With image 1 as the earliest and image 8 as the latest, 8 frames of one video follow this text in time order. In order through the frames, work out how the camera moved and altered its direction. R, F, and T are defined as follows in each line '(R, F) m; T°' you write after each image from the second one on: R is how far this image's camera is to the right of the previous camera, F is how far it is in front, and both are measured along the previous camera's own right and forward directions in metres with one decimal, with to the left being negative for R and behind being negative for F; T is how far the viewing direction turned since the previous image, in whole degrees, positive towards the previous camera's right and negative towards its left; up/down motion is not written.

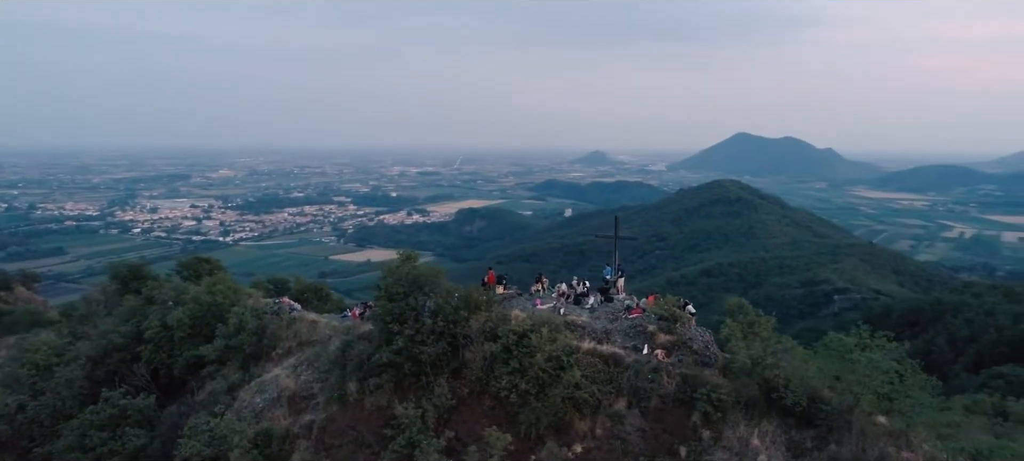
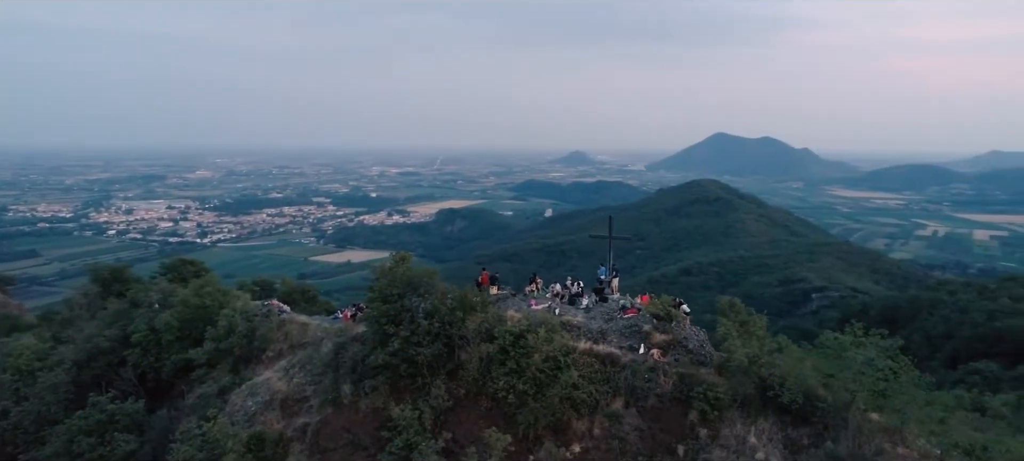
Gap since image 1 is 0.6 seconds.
(-0.2, 0.0) m; +1°
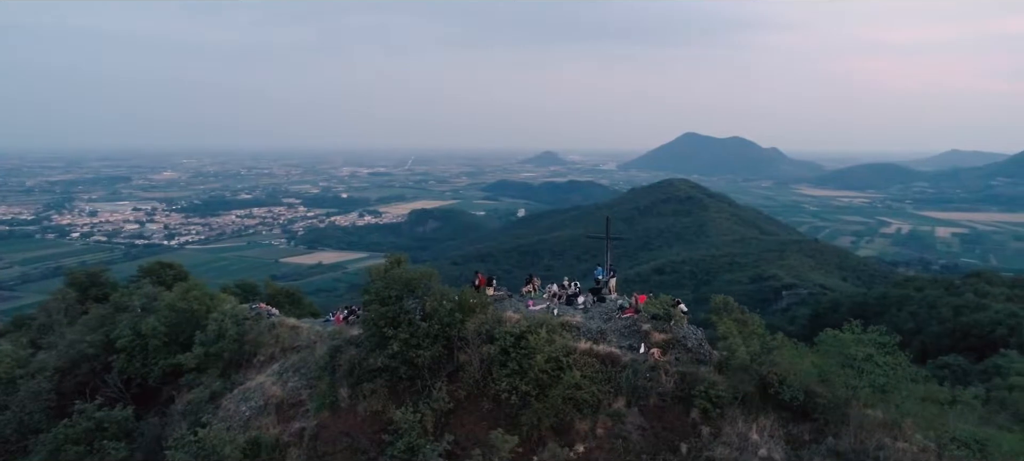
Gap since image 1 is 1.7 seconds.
(-0.3, 0.0) m; +2°
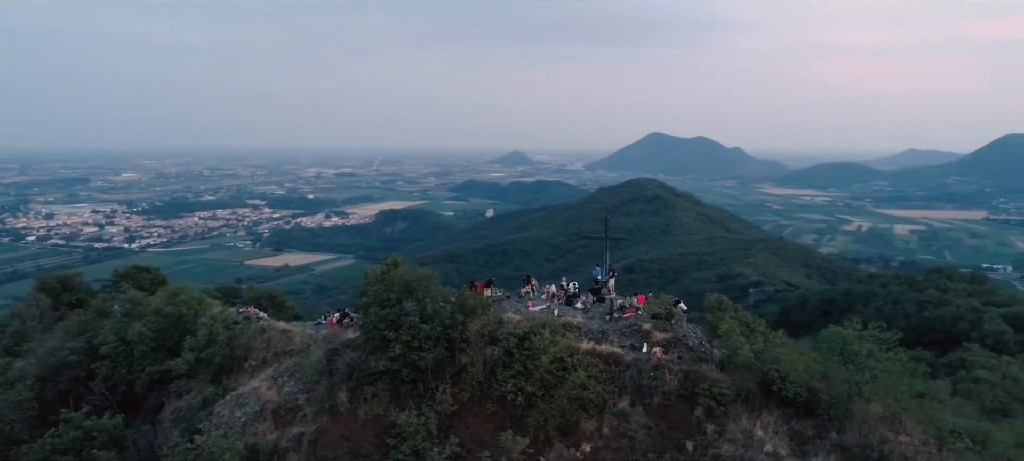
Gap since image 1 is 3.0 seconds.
(-0.4, 0.0) m; +2°
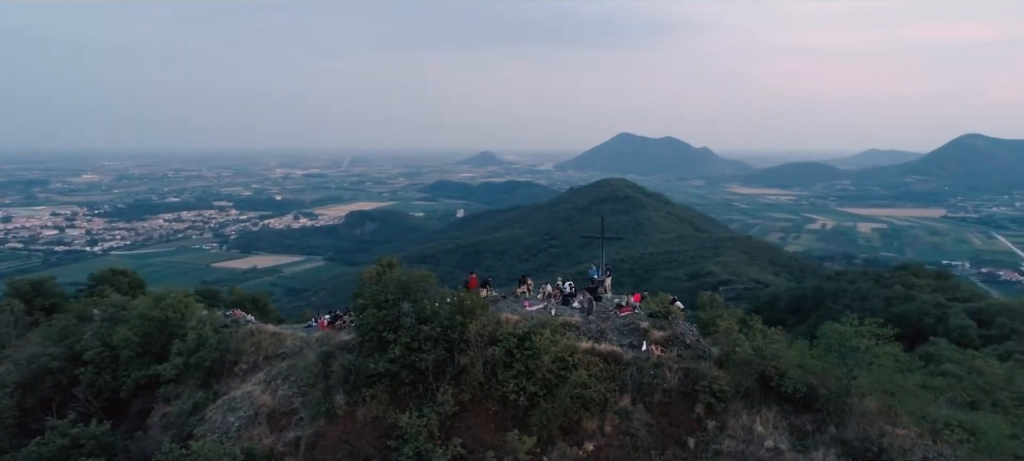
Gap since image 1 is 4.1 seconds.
(-0.3, 0.0) m; +2°
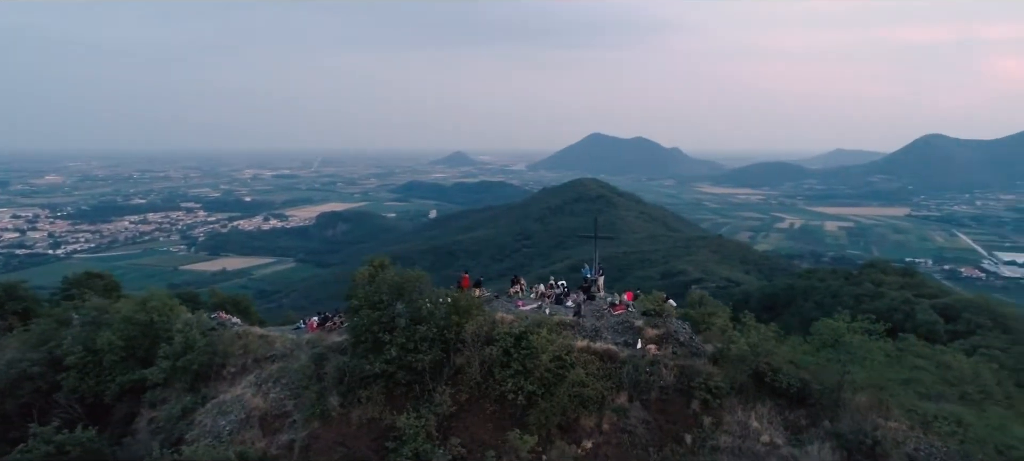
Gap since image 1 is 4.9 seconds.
(-0.3, 0.0) m; +2°
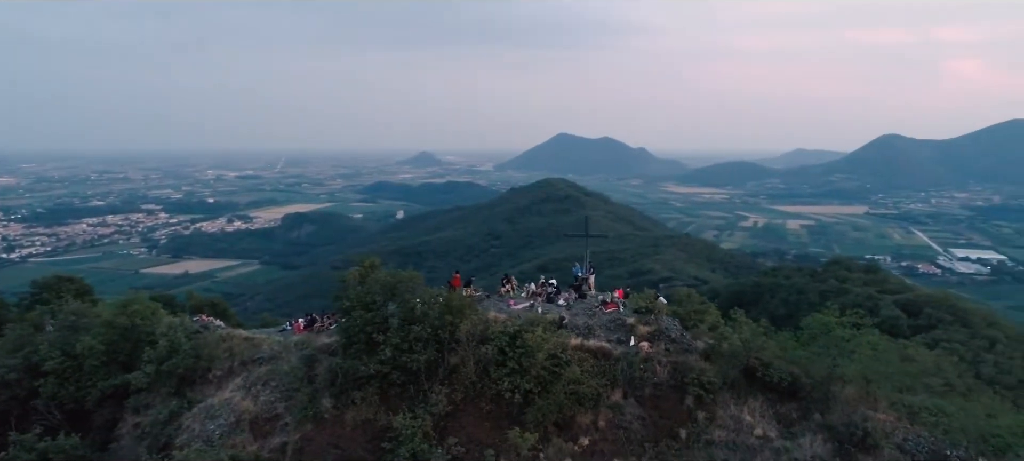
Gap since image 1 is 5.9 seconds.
(-0.3, 0.0) m; +2°
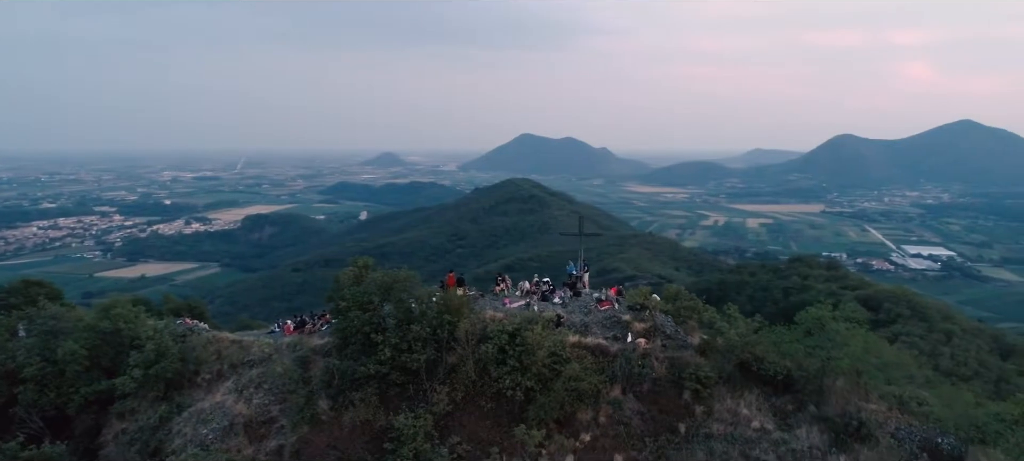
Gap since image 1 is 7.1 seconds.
(-0.4, 0.0) m; +3°
